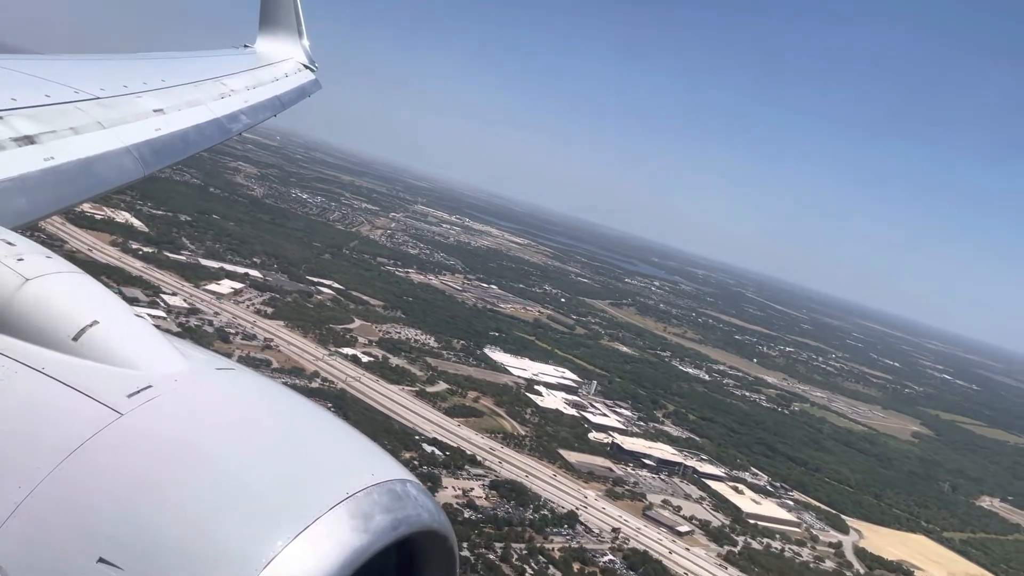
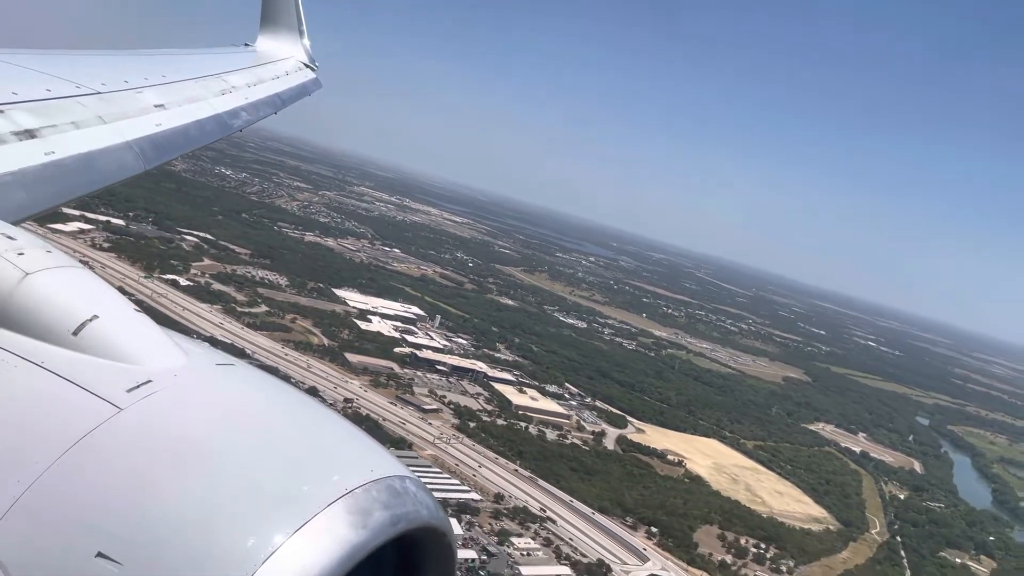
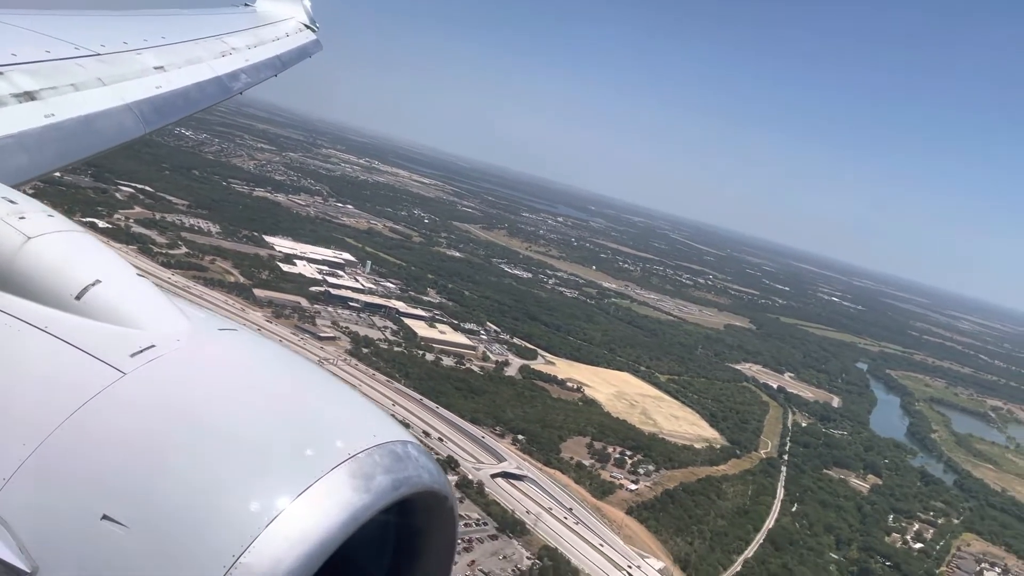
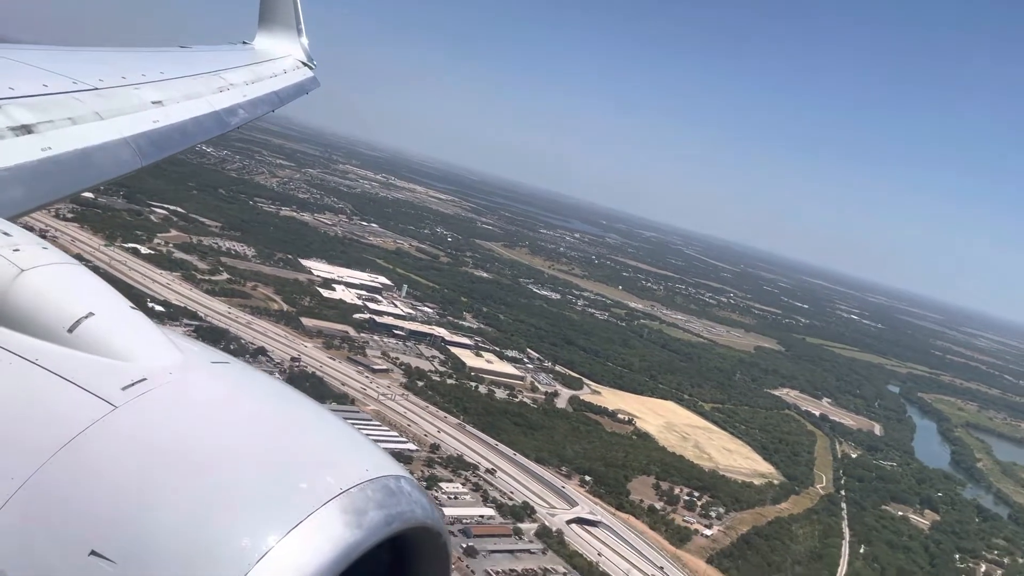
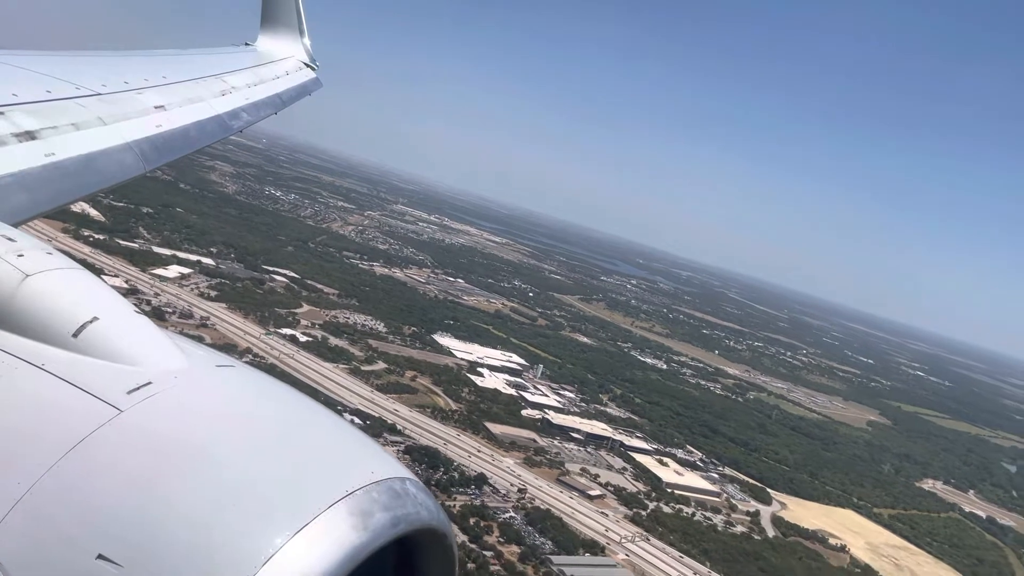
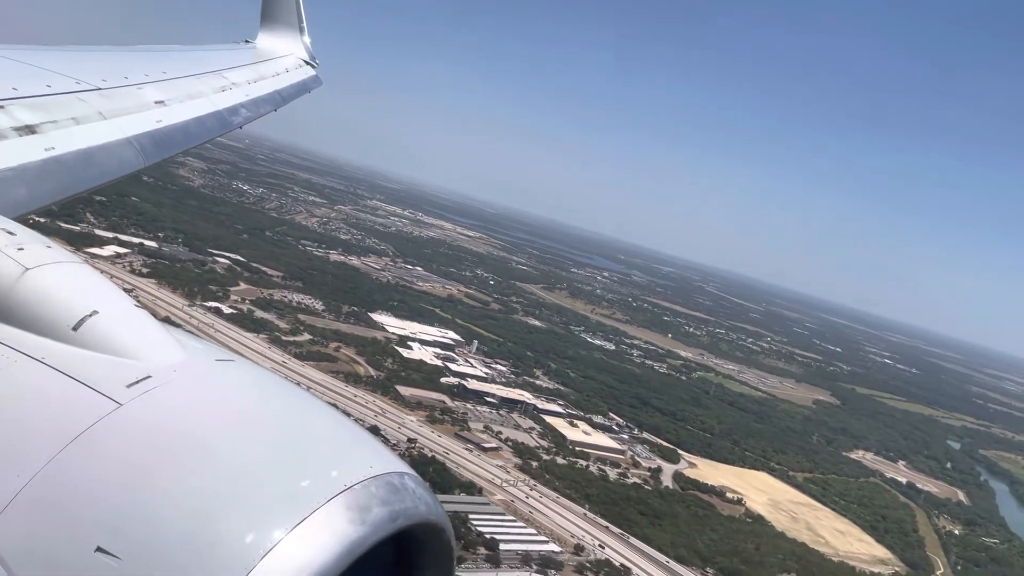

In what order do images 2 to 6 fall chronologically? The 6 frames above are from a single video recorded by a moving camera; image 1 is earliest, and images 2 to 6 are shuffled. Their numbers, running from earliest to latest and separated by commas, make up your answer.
5, 6, 2, 4, 3
